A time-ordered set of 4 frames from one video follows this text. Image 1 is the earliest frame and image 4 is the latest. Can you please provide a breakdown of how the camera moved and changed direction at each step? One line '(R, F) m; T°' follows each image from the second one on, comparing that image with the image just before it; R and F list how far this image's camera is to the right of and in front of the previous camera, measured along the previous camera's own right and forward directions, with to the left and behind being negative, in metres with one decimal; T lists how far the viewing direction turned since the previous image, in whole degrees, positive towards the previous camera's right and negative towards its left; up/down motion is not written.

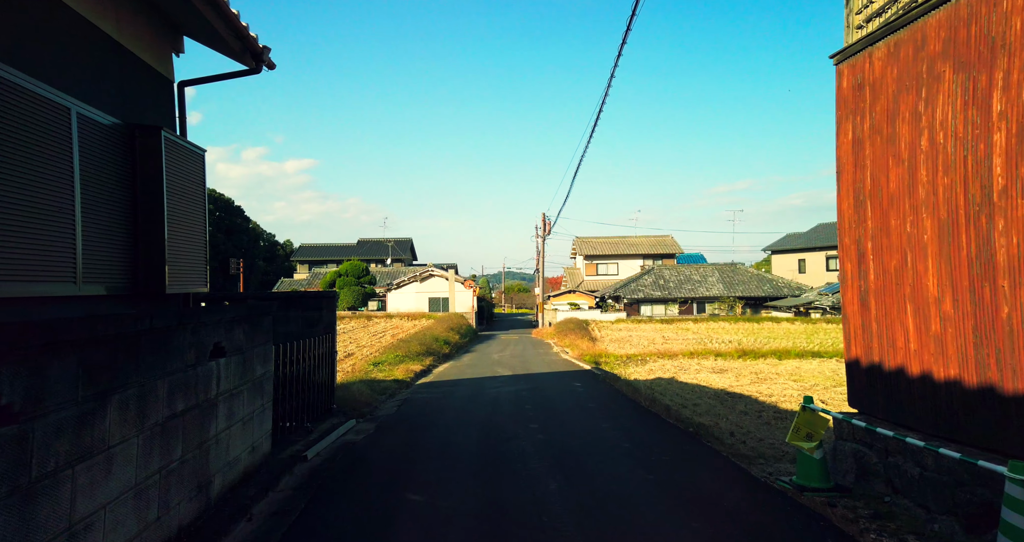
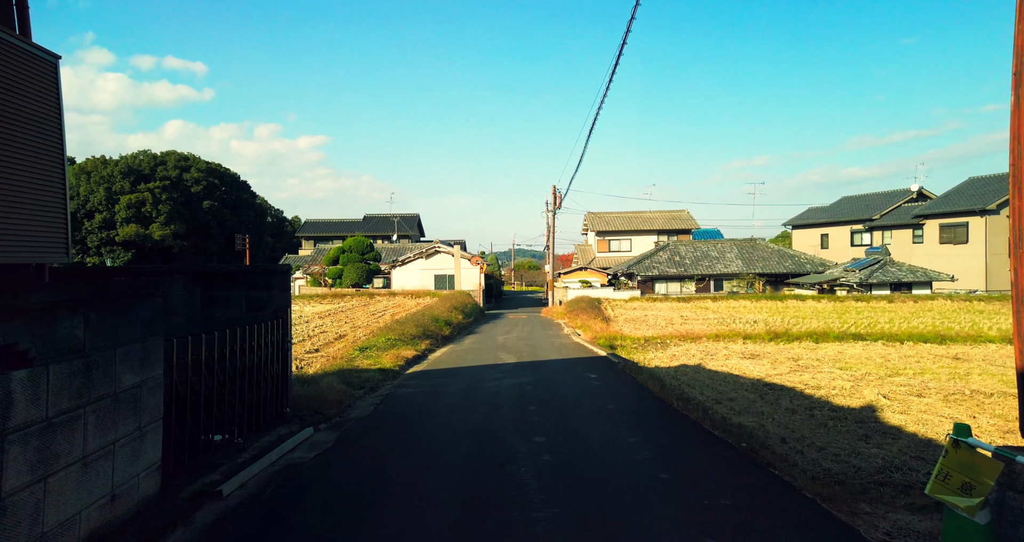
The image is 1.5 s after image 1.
(+0.1, +1.6) m; -1°
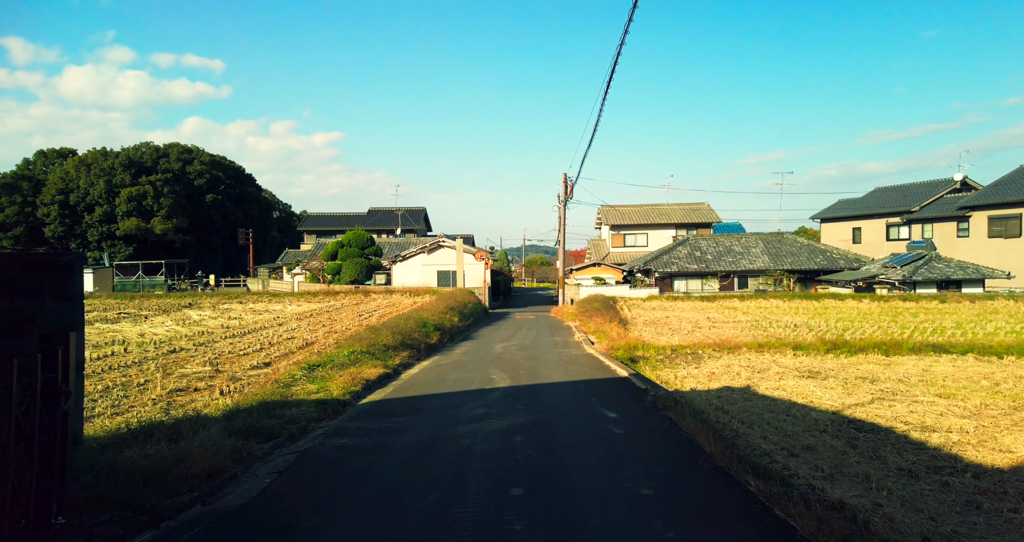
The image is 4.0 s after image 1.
(+0.3, +2.6) m; -1°
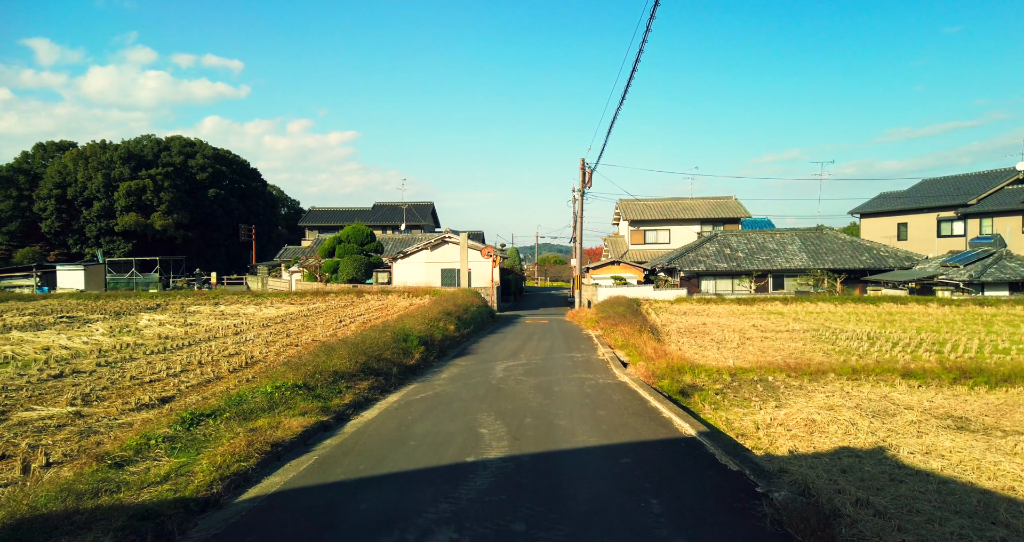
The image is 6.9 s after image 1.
(+0.1, +3.3) m; -1°
